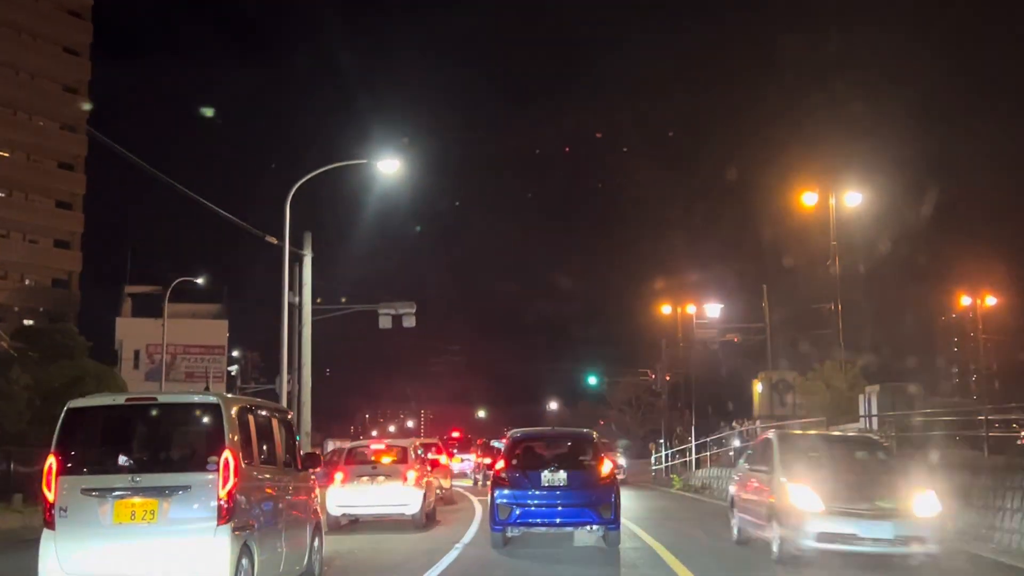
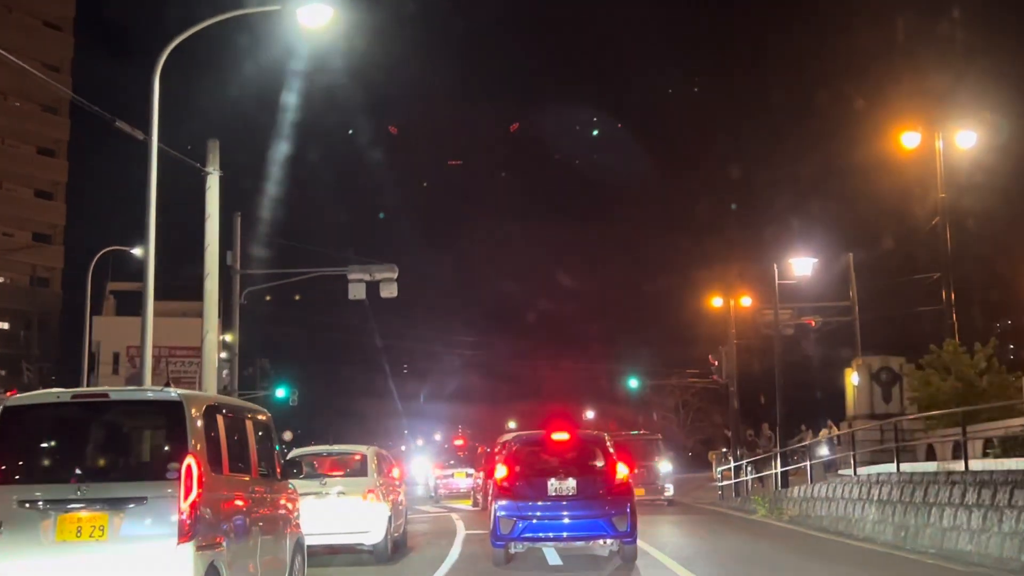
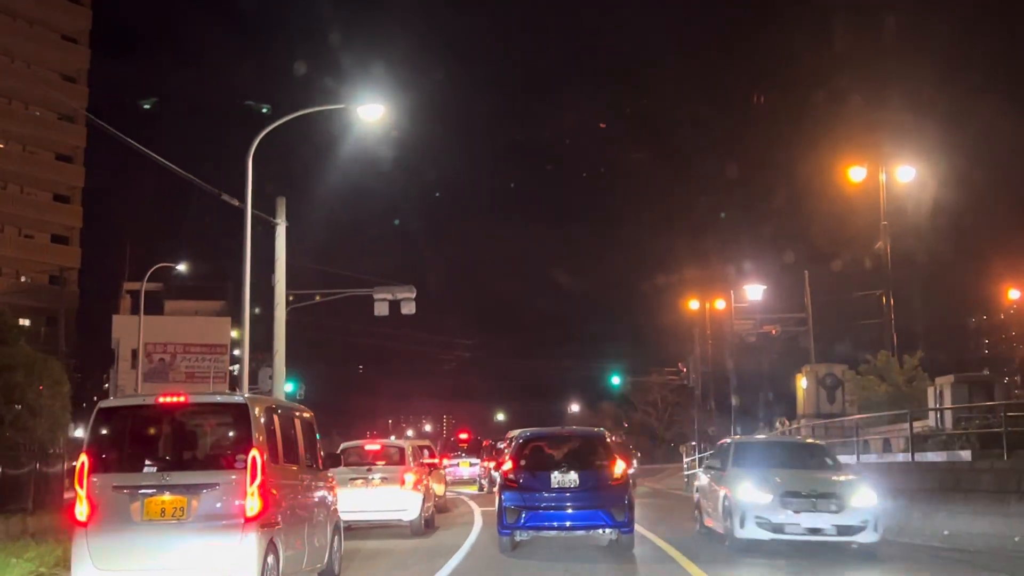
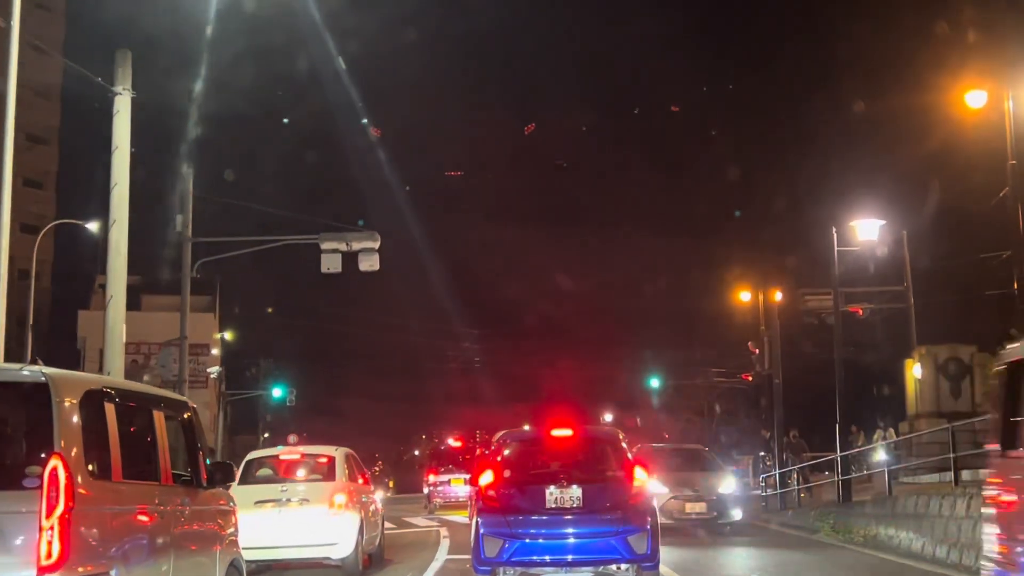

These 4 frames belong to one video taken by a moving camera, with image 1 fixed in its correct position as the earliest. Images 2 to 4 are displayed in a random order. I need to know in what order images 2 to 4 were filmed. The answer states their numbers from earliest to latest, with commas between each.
3, 2, 4
